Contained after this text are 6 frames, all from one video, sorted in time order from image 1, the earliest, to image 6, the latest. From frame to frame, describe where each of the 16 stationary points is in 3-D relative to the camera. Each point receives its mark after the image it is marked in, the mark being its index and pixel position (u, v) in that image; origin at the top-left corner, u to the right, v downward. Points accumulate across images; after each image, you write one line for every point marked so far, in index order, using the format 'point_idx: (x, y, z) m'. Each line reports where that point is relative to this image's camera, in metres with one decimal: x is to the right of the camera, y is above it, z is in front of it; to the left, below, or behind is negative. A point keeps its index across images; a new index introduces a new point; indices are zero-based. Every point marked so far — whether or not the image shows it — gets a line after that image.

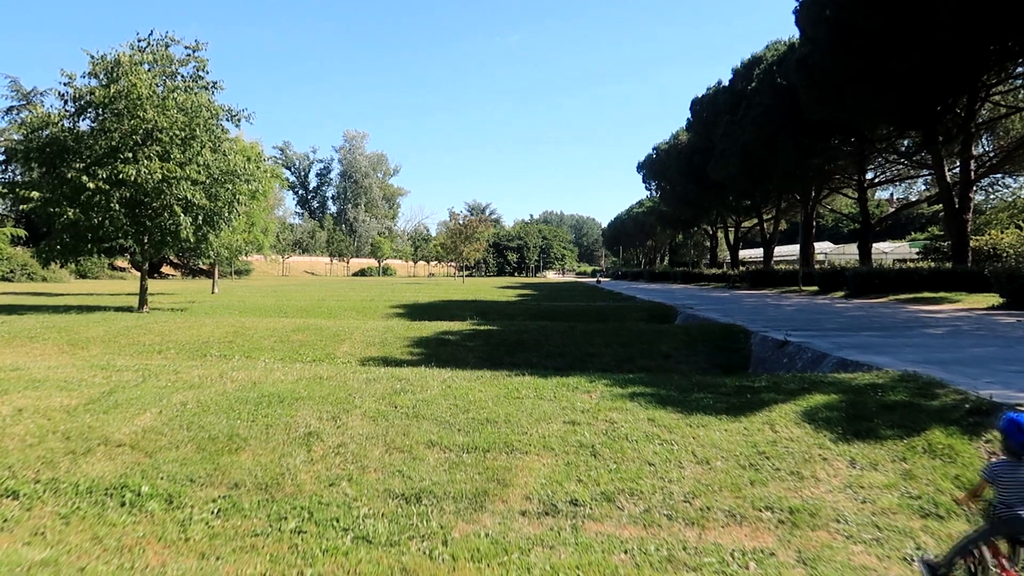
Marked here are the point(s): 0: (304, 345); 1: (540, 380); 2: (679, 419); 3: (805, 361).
0: (-3.3, -0.9, +14.5) m
1: (+0.3, -0.9, +8.7) m
2: (+1.3, -1.0, +7.1) m
3: (+3.6, -0.9, +11.6) m
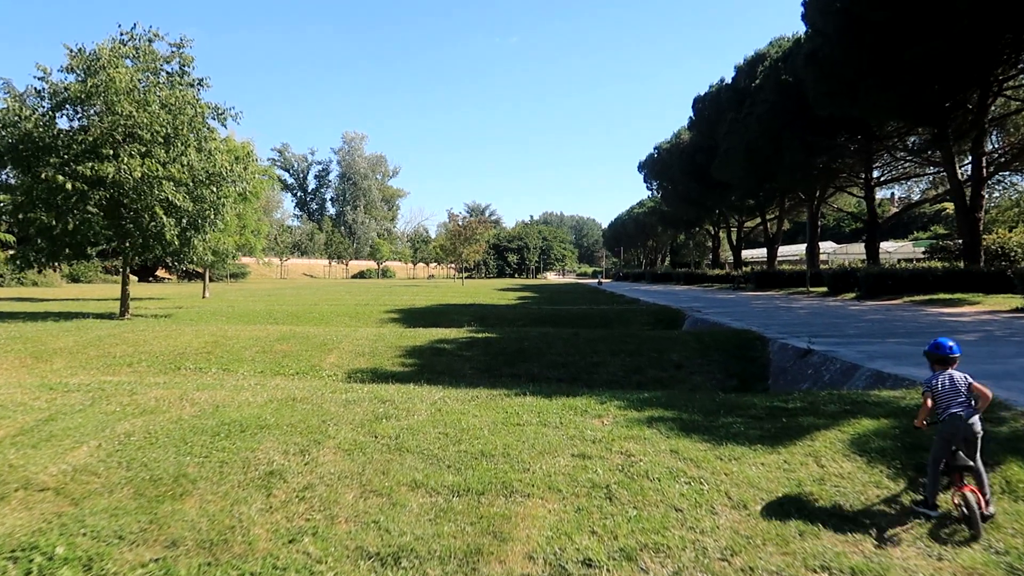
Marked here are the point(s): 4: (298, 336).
0: (-3.3, -1.0, +13.5) m
1: (+0.3, -0.9, +7.6) m
2: (+1.3, -1.1, +6.1) m
3: (+3.6, -1.0, +10.5) m
4: (-3.6, -0.8, +15.6) m
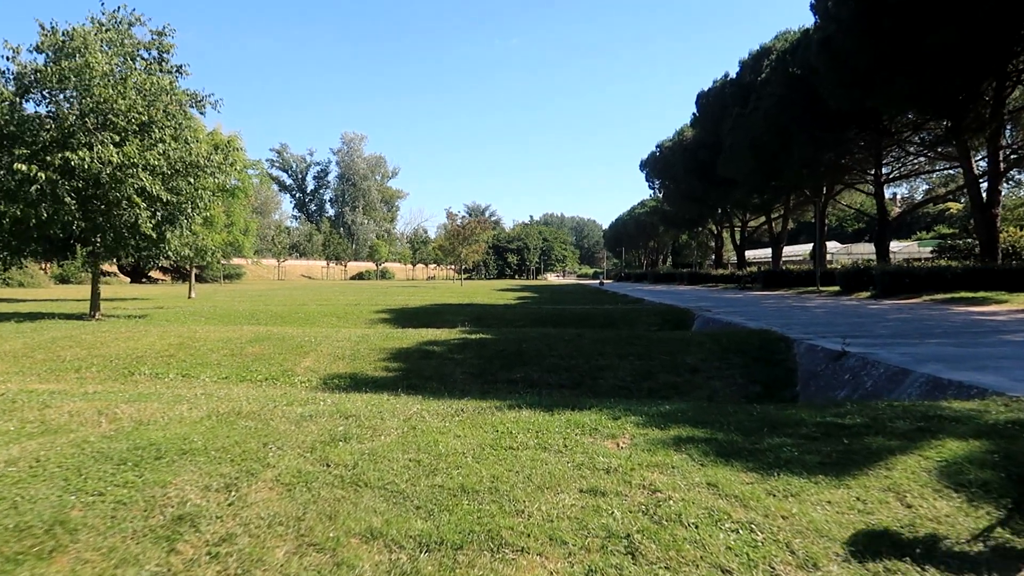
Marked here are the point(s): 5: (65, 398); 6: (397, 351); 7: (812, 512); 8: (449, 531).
0: (-3.3, -0.9, +12.1) m
1: (+0.2, -0.9, +6.2) m
2: (+1.2, -1.0, +4.7) m
3: (+3.6, -0.9, +9.1) m
4: (-3.7, -0.8, +14.2) m
5: (-3.6, -0.9, +7.5) m
6: (-1.6, -0.9, +12.8) m
7: (+1.4, -1.1, +4.4) m
8: (-0.3, -1.1, +4.1) m
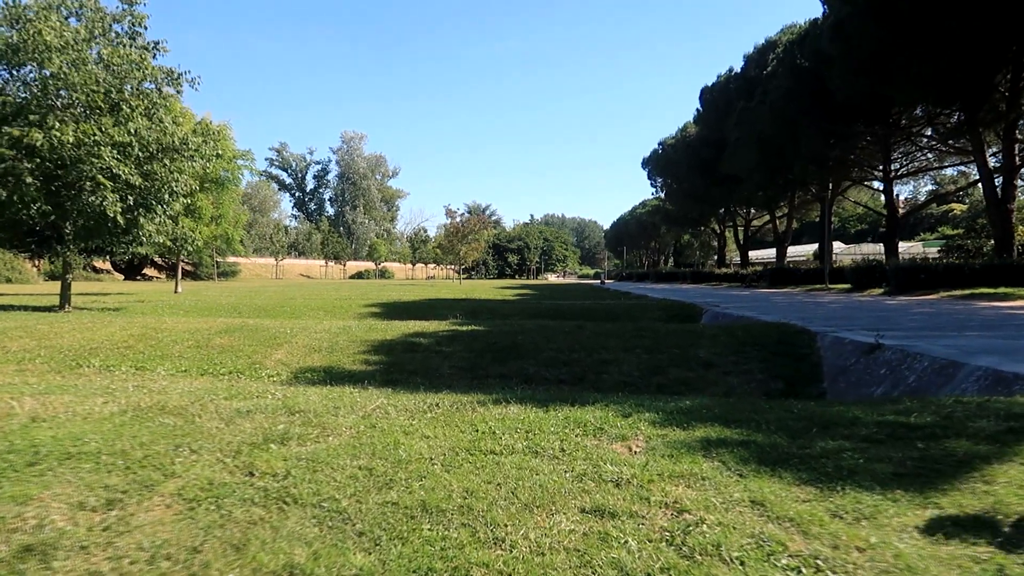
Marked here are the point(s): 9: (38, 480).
0: (-3.4, -0.7, +10.9) m
1: (+0.1, -0.7, +5.1) m
2: (+1.1, -0.8, +3.5) m
3: (+3.5, -0.7, +8.0) m
4: (-3.7, -0.6, +13.1) m
5: (-3.7, -0.7, +6.4) m
6: (-1.7, -0.7, +11.7) m
7: (+1.3, -0.9, +3.2) m
8: (-0.4, -0.9, +3.0) m
9: (-1.9, -0.8, +3.7) m
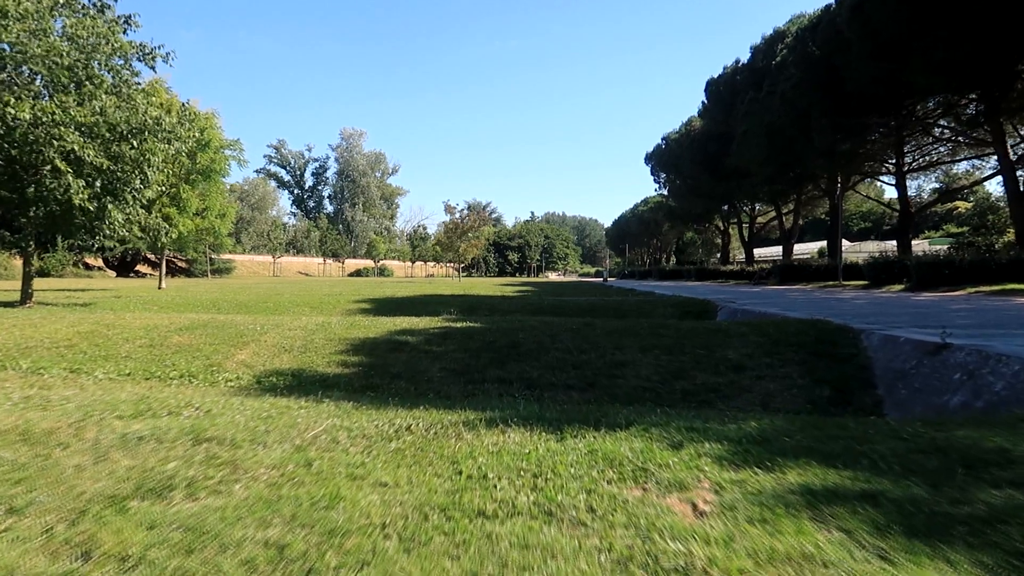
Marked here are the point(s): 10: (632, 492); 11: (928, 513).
0: (-3.4, -0.6, +9.5) m
1: (+0.1, -0.6, +3.6) m
2: (+1.1, -0.7, +2.1) m
3: (+3.5, -0.7, +6.5) m
4: (-3.7, -0.5, +11.6) m
5: (-3.7, -0.6, +4.9) m
6: (-1.7, -0.6, +10.2) m
7: (+1.3, -0.8, +1.8) m
8: (-0.4, -0.8, +1.5) m
9: (-1.9, -0.7, +2.2) m
10: (+0.4, -0.6, +2.9) m
11: (+1.2, -0.6, +2.7) m
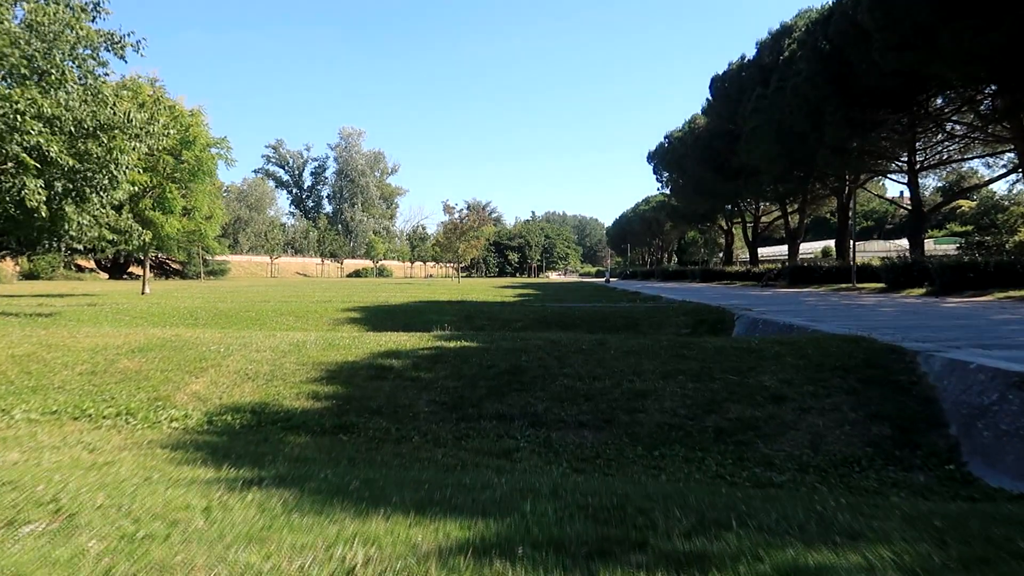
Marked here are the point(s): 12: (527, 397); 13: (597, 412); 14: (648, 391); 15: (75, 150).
0: (-3.4, -0.8, +8.1) m
1: (+0.1, -0.7, +2.2) m
2: (+1.2, -0.9, +0.7) m
3: (+3.5, -0.8, +5.1) m
4: (-3.7, -0.6, +10.2) m
5: (-3.7, -0.8, +3.5) m
6: (-1.7, -0.7, +8.8) m
7: (+1.3, -0.9, +0.4) m
8: (-0.3, -1.0, +0.1) m
9: (-1.9, -0.8, +0.8) m
10: (+0.4, -0.8, +1.5) m
11: (+1.2, -0.8, +1.3) m
12: (+0.2, -0.9, +8.0) m
13: (+0.7, -1.0, +7.5) m
14: (+1.2, -0.9, +8.1) m
15: (-7.3, +2.3, +15.7) m
